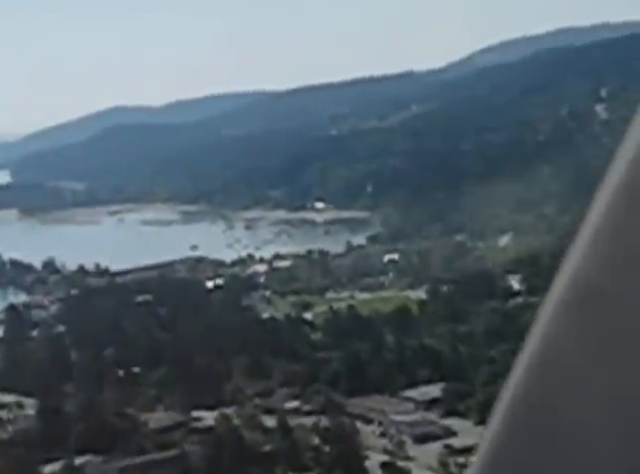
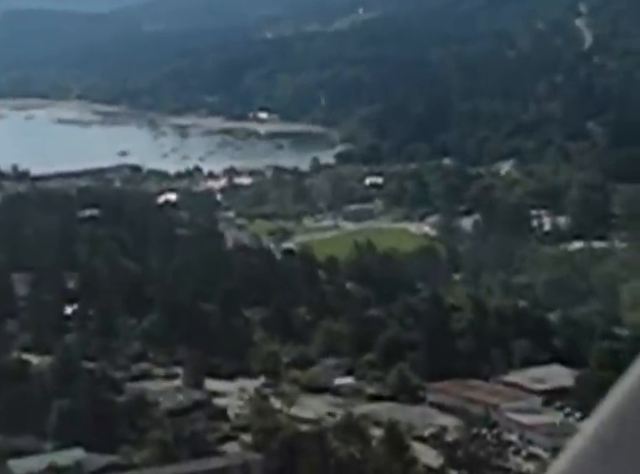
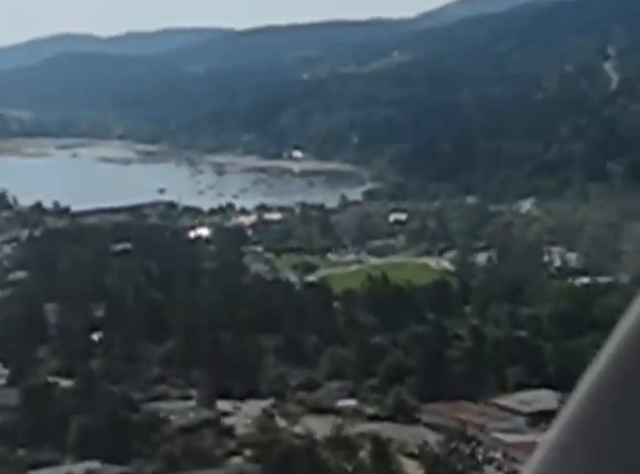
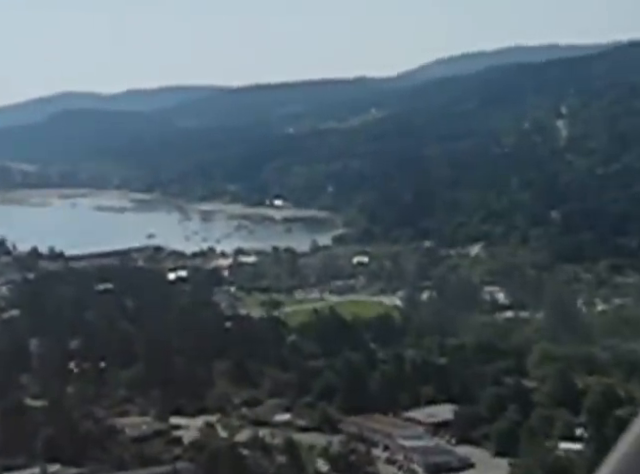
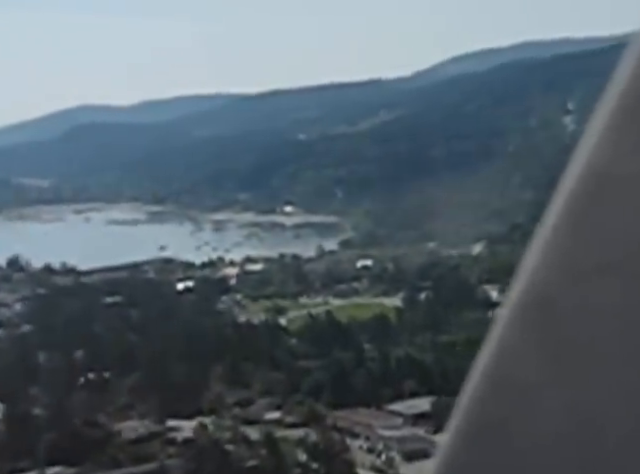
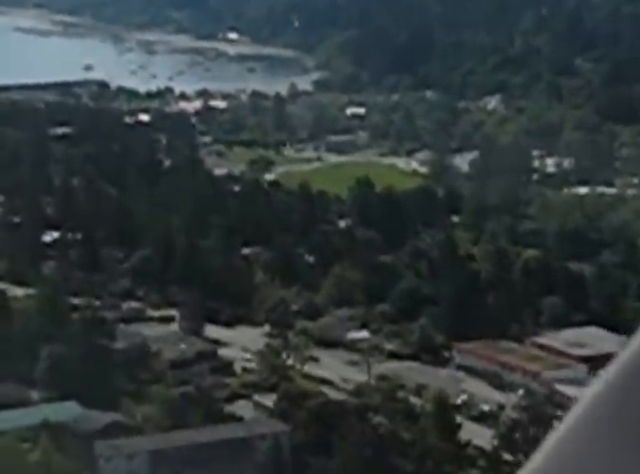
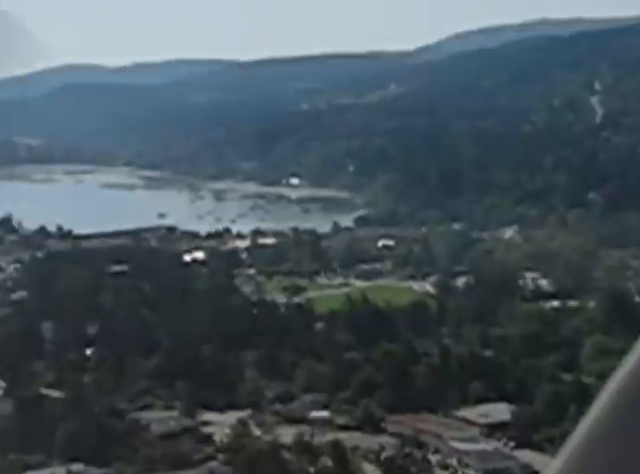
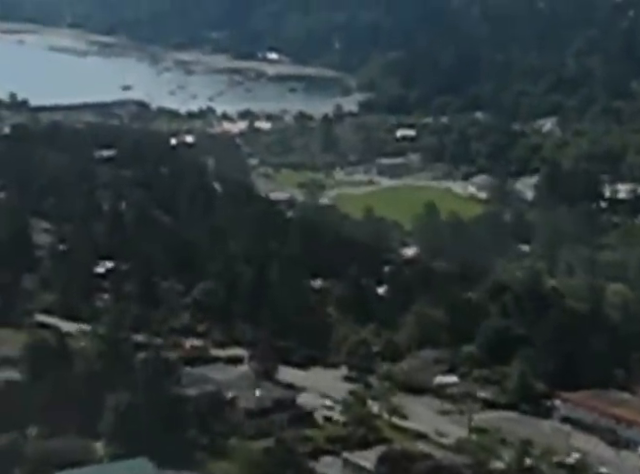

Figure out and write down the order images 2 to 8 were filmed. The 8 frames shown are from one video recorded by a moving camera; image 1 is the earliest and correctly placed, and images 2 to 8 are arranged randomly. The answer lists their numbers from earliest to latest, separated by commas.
5, 4, 7, 3, 2, 6, 8
